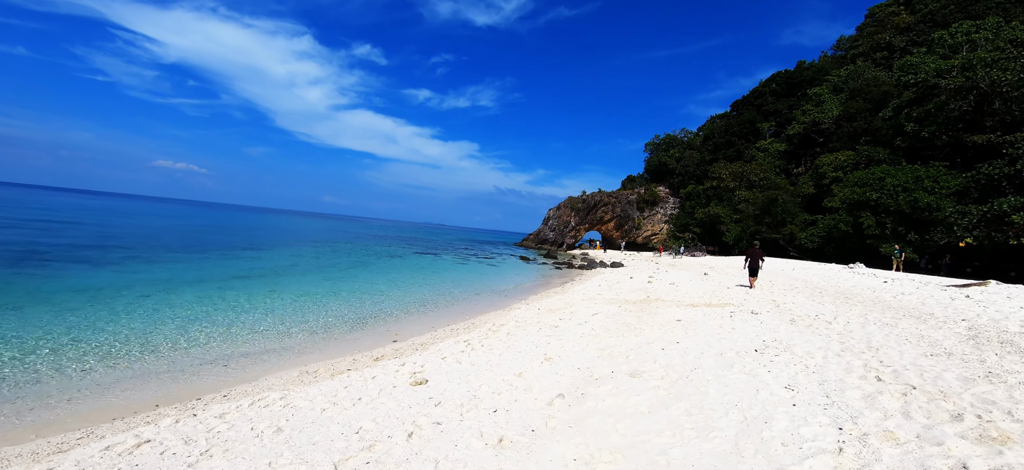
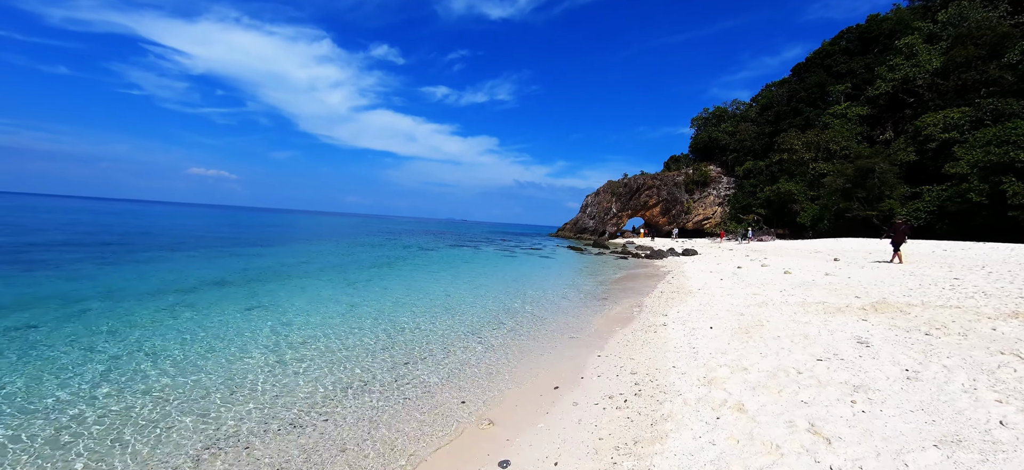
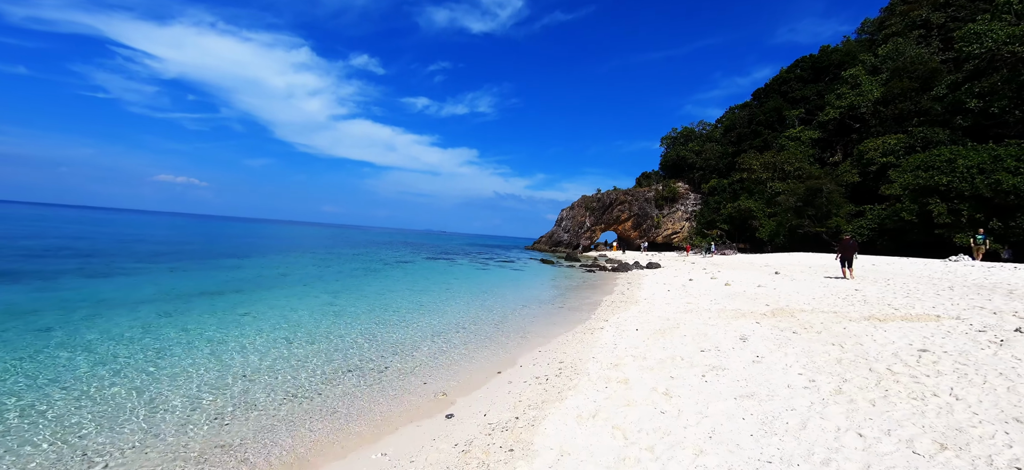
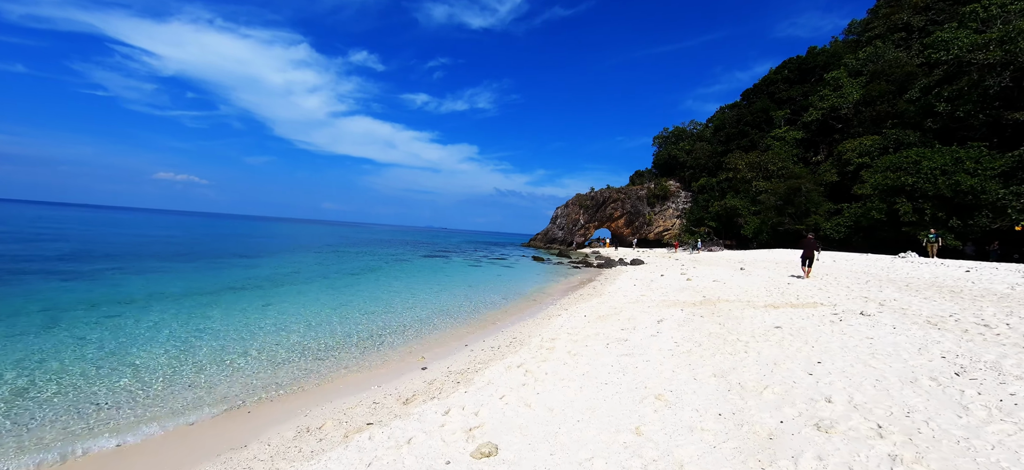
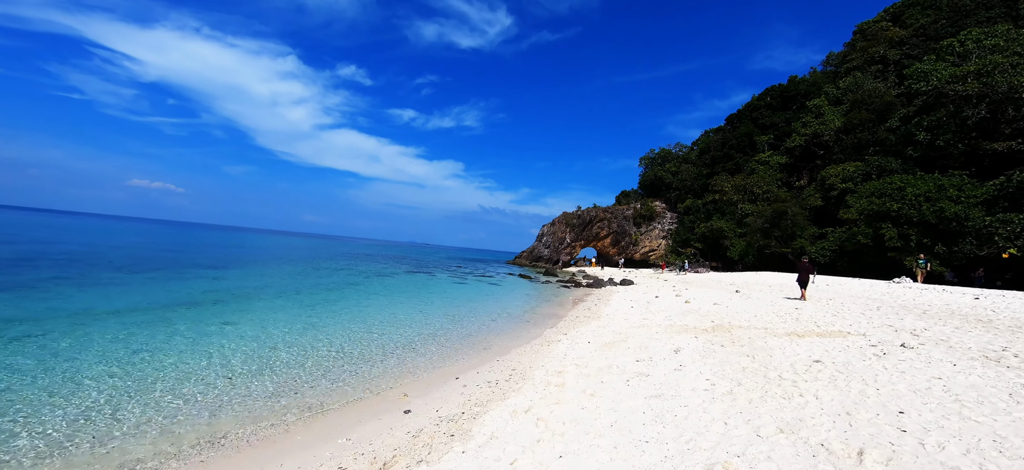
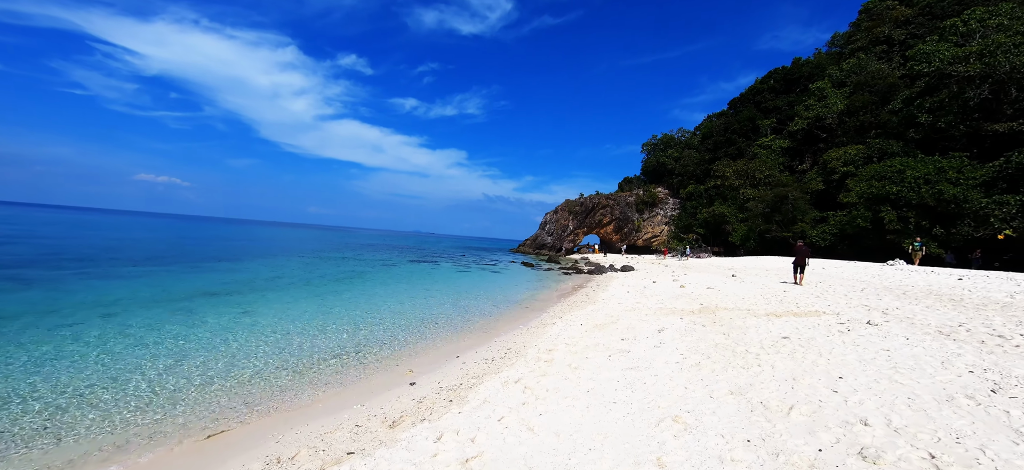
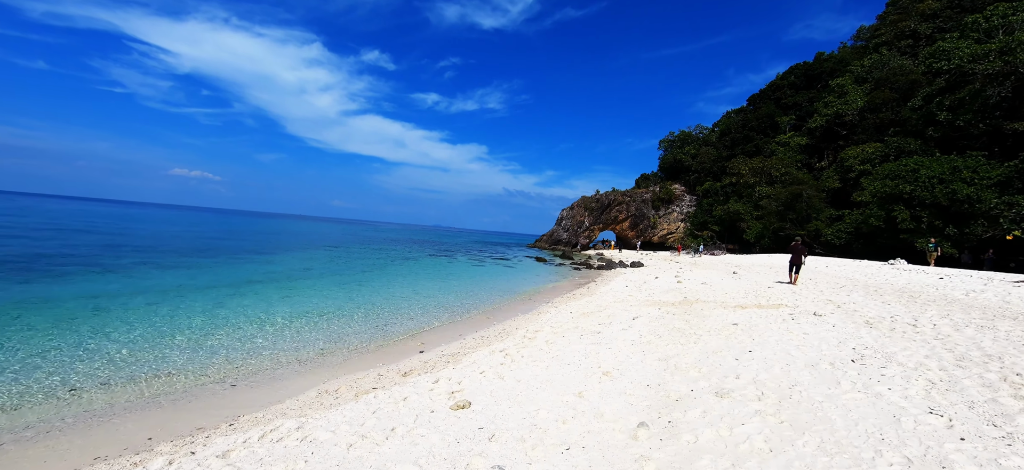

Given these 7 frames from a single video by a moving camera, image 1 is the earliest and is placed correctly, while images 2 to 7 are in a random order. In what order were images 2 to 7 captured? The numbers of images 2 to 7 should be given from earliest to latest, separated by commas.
7, 4, 6, 5, 3, 2
